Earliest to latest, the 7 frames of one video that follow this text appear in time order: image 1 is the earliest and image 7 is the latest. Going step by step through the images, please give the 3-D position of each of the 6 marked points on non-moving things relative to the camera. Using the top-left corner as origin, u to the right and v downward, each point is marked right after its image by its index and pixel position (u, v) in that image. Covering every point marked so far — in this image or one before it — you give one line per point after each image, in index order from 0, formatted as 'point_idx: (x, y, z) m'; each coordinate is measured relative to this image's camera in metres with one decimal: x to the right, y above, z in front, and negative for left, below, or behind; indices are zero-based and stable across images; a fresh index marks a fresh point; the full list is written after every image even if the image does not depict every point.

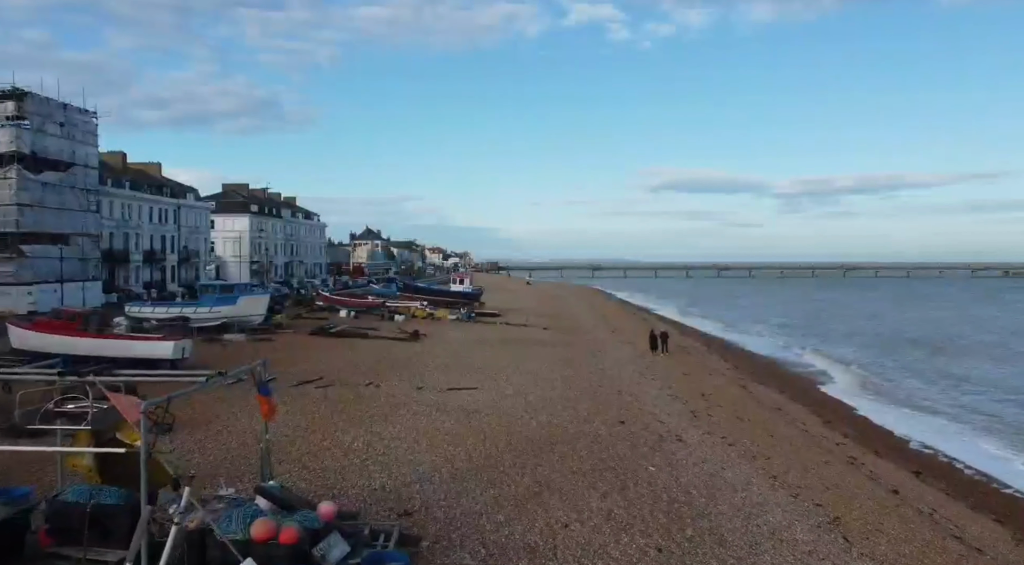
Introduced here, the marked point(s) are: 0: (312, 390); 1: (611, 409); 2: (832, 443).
0: (-5.2, -2.9, +18.4) m
1: (+2.5, -3.3, +18.0) m
2: (+8.6, -4.3, +18.8) m
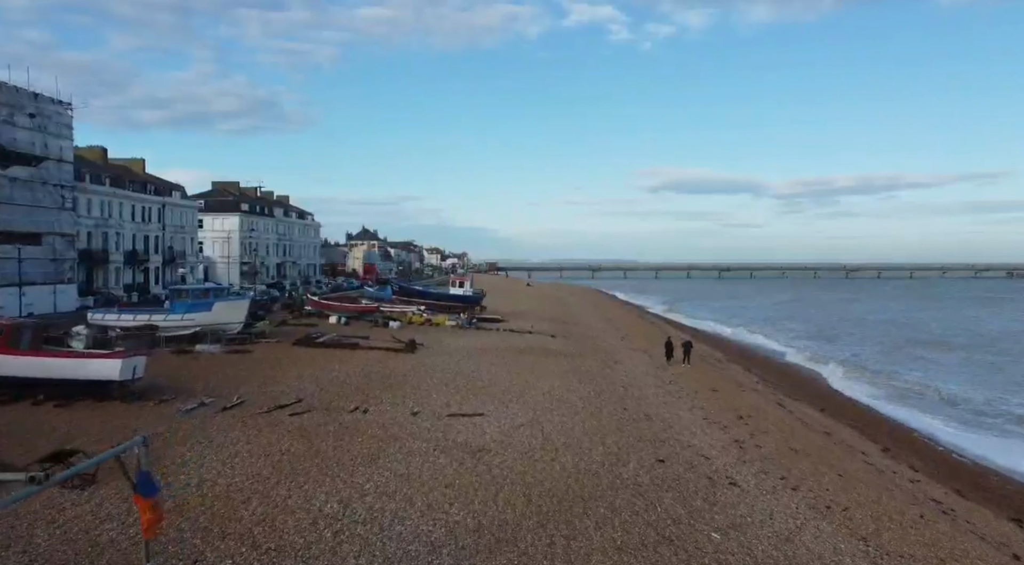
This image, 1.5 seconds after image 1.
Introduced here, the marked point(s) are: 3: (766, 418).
0: (-4.9, -3.0, +15.3) m
1: (+2.8, -3.4, +15.0) m
2: (+8.9, -4.4, +15.8) m
3: (+7.2, -3.9, +19.8) m
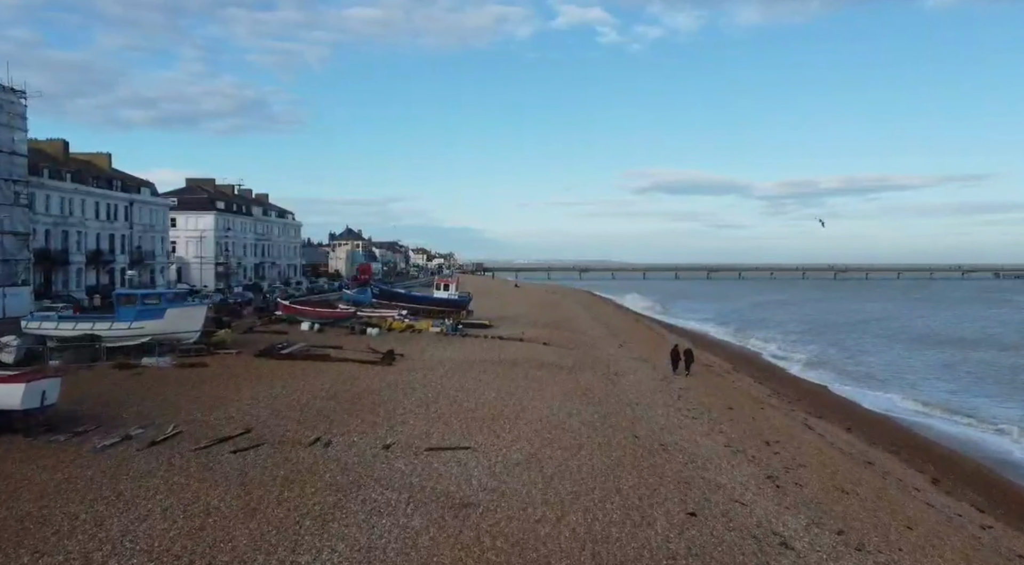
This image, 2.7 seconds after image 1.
0: (-5.1, -3.1, +12.4) m
1: (+2.7, -3.6, +12.2) m
2: (+8.7, -4.6, +13.1) m
3: (+7.0, -4.0, +17.1) m
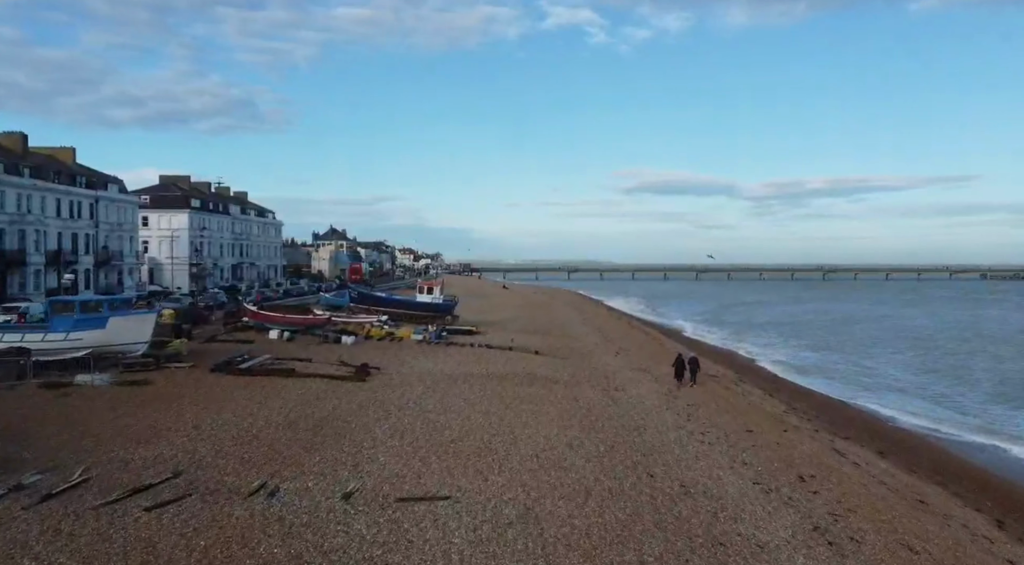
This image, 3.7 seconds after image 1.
0: (-5.2, -3.3, +9.6) m
1: (+2.6, -3.7, +9.6) m
2: (+8.6, -4.7, +10.6) m
3: (+6.8, -4.1, +14.6) m
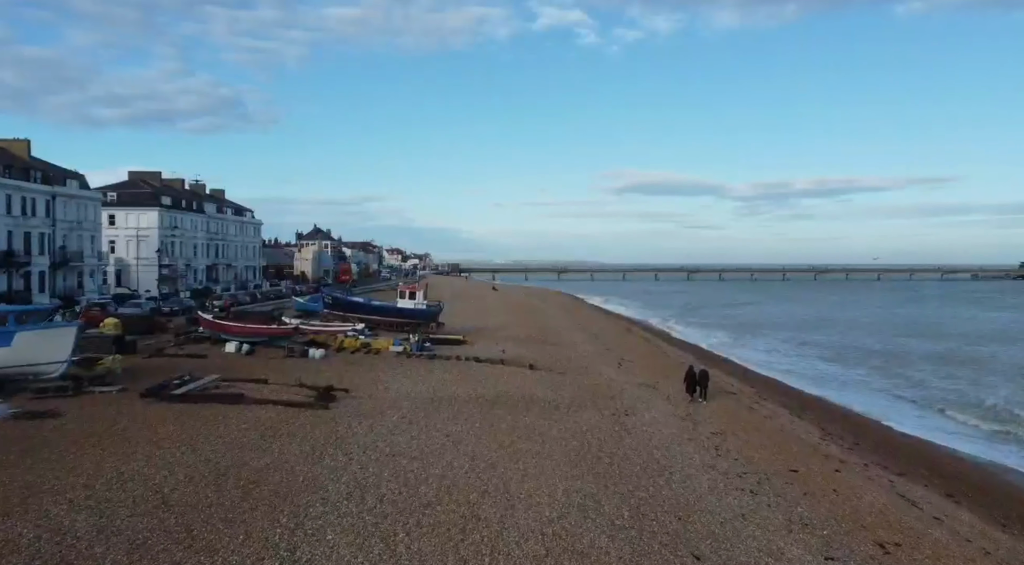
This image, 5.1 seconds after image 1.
0: (-5.2, -3.5, +6.0) m
1: (+2.6, -3.9, +6.1) m
2: (+8.6, -4.9, +7.2) m
3: (+6.7, -4.3, +11.2) m
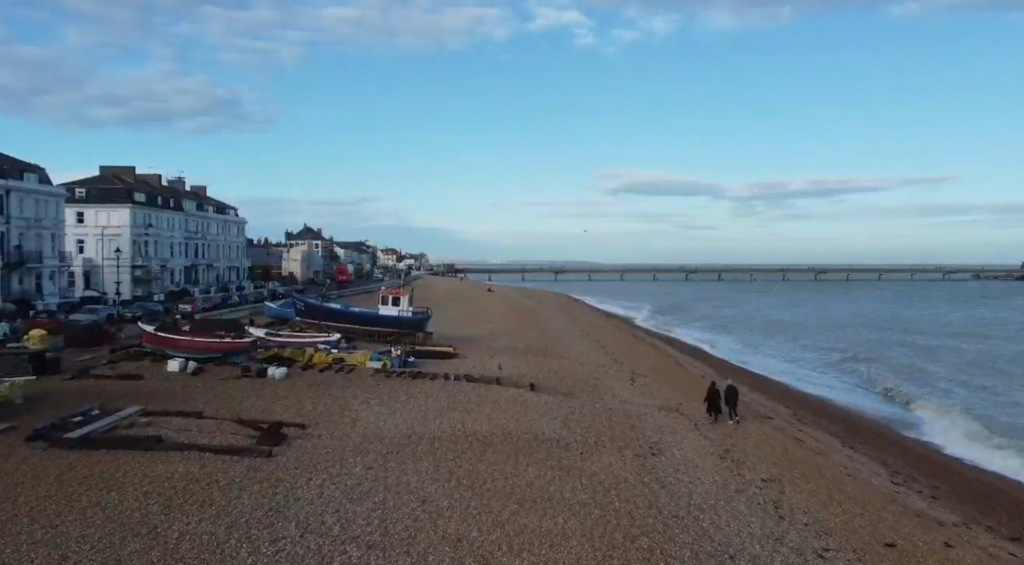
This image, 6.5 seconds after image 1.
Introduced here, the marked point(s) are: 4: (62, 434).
0: (-5.1, -3.6, +1.9) m
1: (+2.6, -4.1, +2.1) m
2: (+8.6, -5.1, +3.2) m
3: (+6.7, -4.5, +7.2) m
4: (-8.8, -3.0, +13.7) m
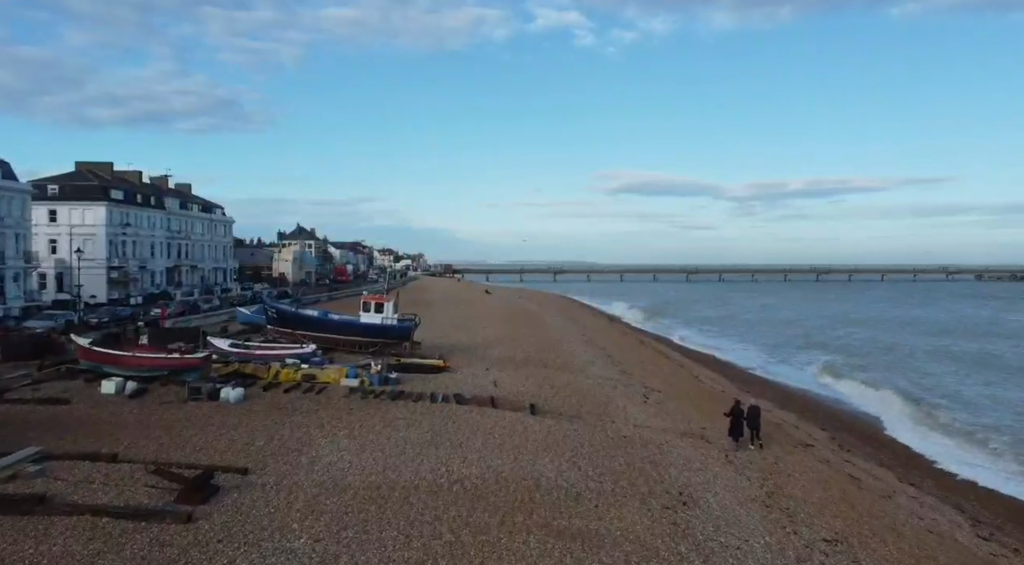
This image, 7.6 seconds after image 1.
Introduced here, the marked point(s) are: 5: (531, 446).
0: (-5.2, -3.8, -1.3) m
1: (+2.6, -4.2, -1.2) m
2: (+8.6, -5.2, 0.0) m
3: (+6.7, -4.6, +3.9) m
4: (-8.8, -3.1, +10.5) m
5: (+0.5, -3.6, +15.4) m
